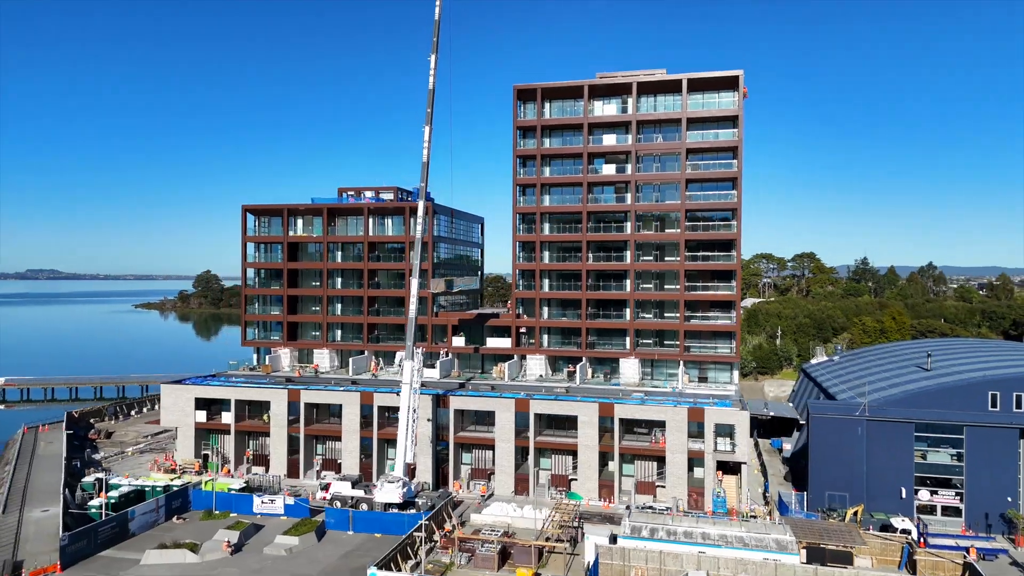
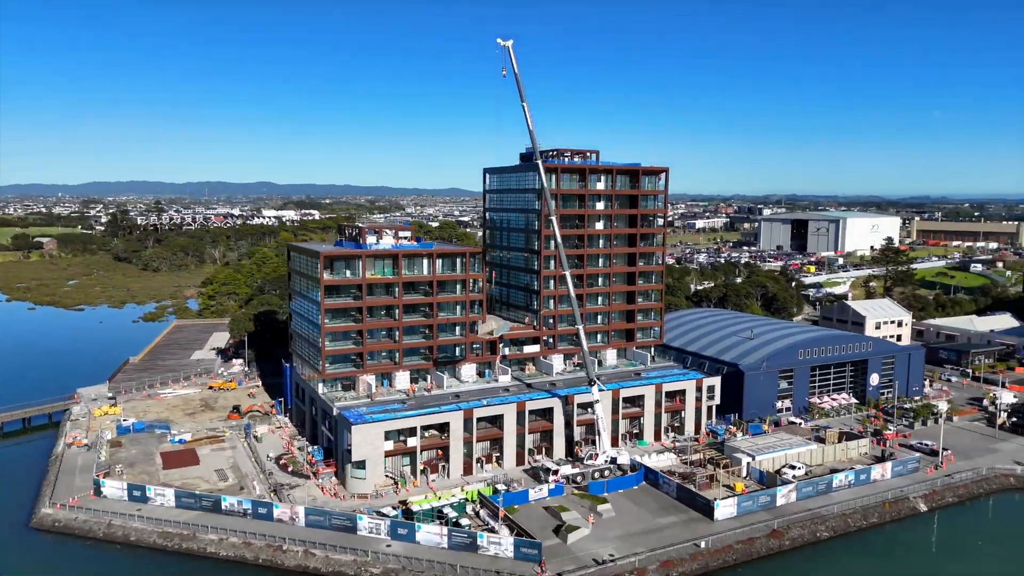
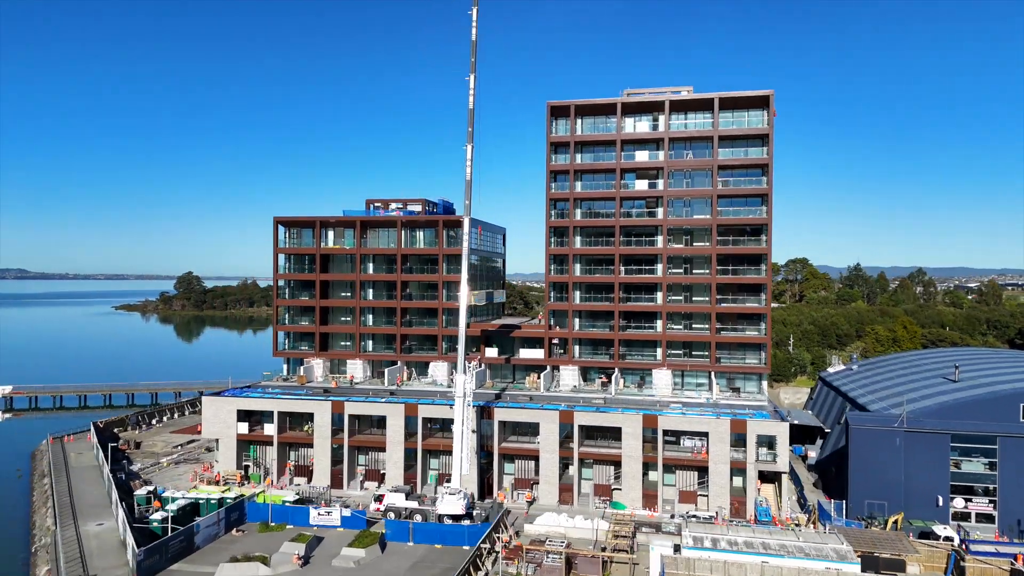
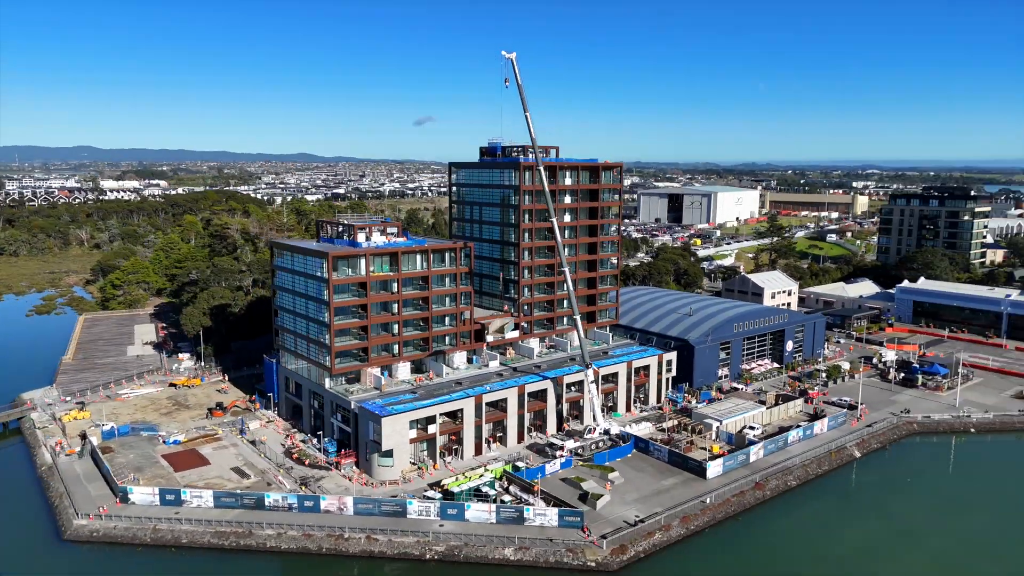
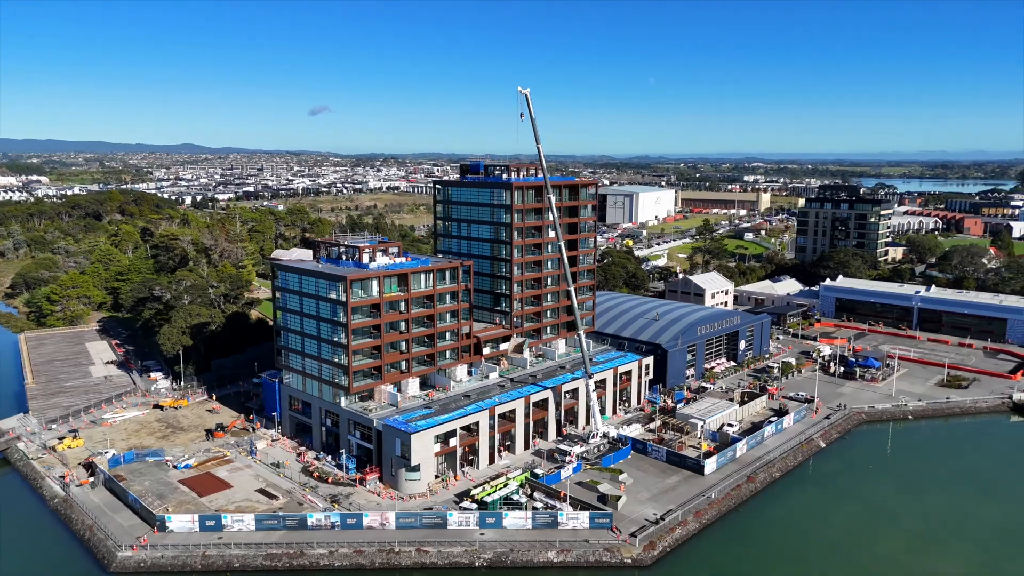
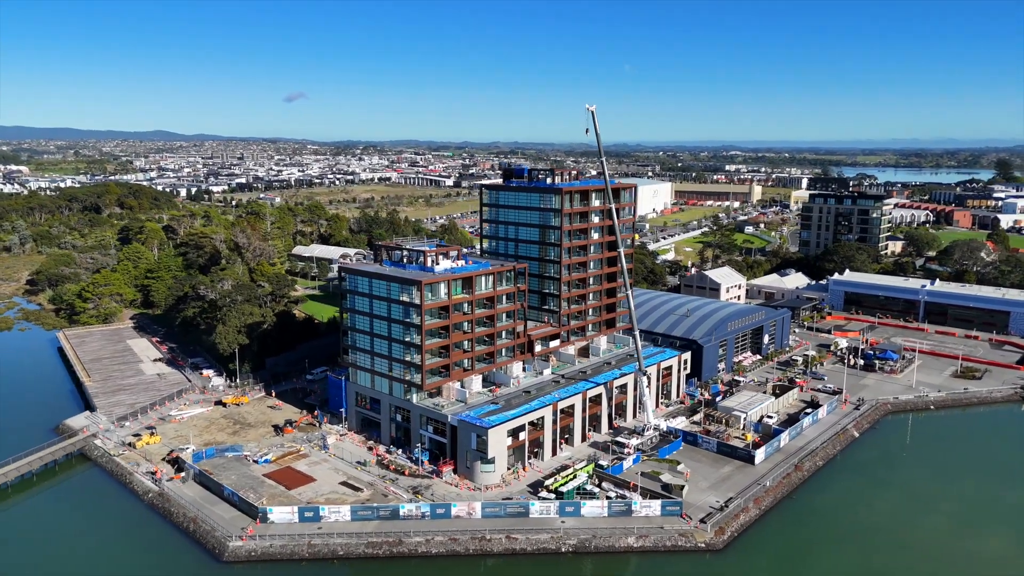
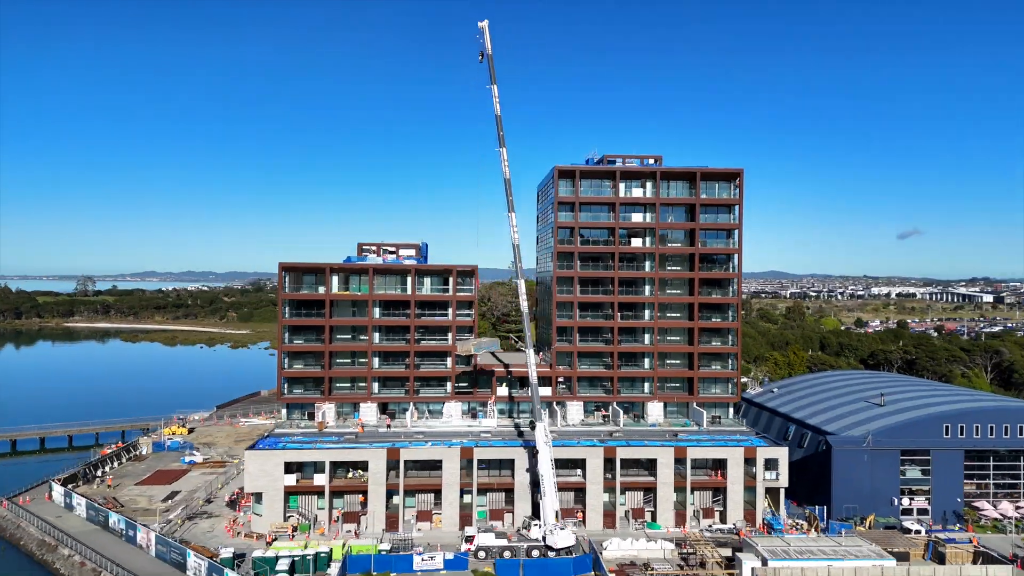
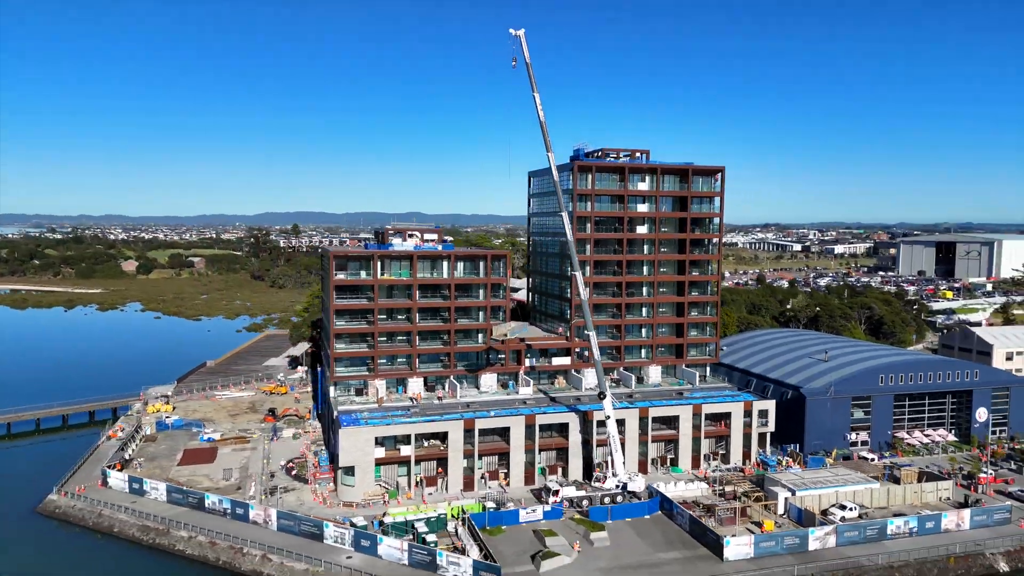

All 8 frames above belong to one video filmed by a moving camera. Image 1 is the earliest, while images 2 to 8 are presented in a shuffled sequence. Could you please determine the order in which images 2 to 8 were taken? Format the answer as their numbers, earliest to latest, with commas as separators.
3, 7, 8, 2, 4, 5, 6
